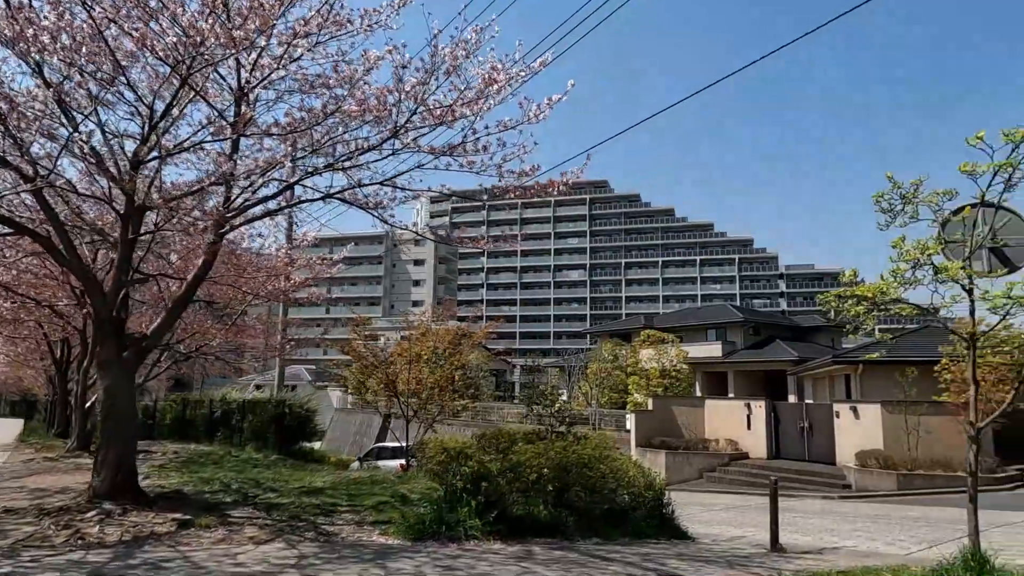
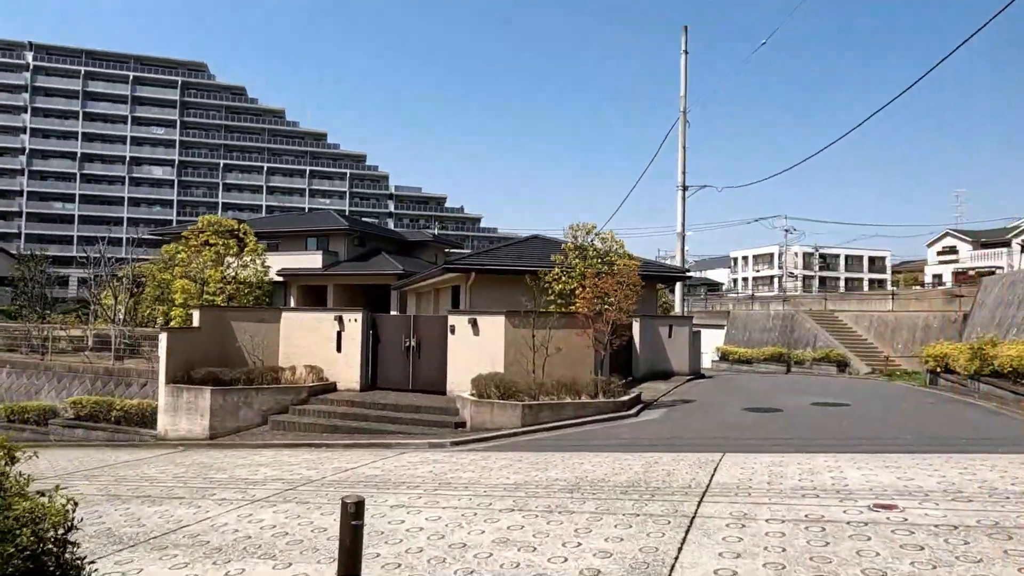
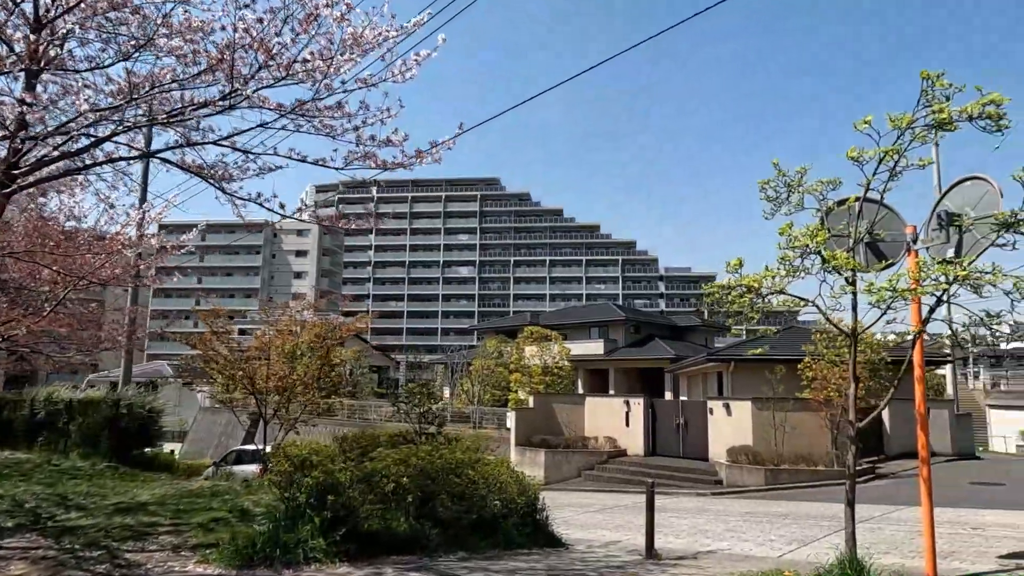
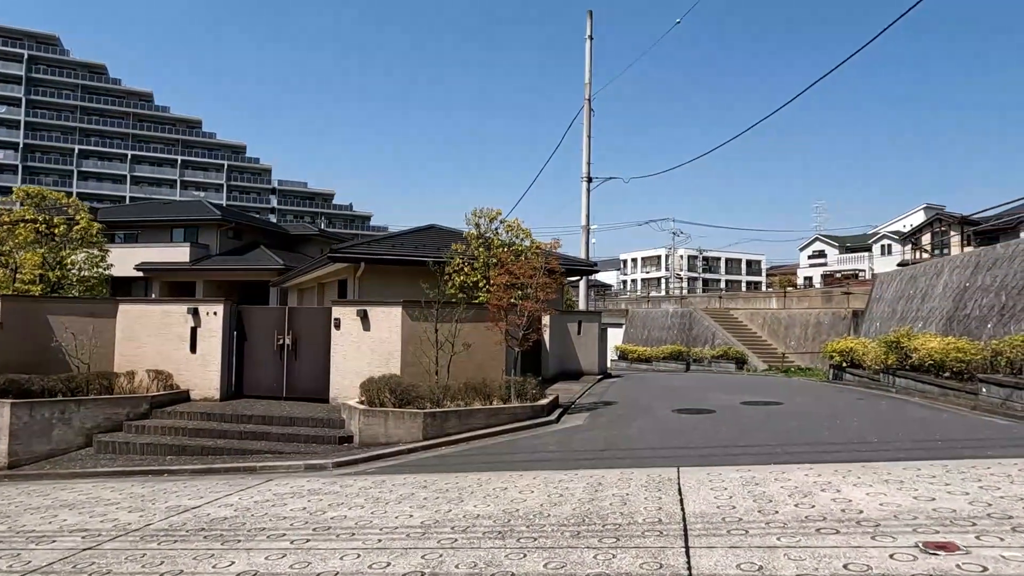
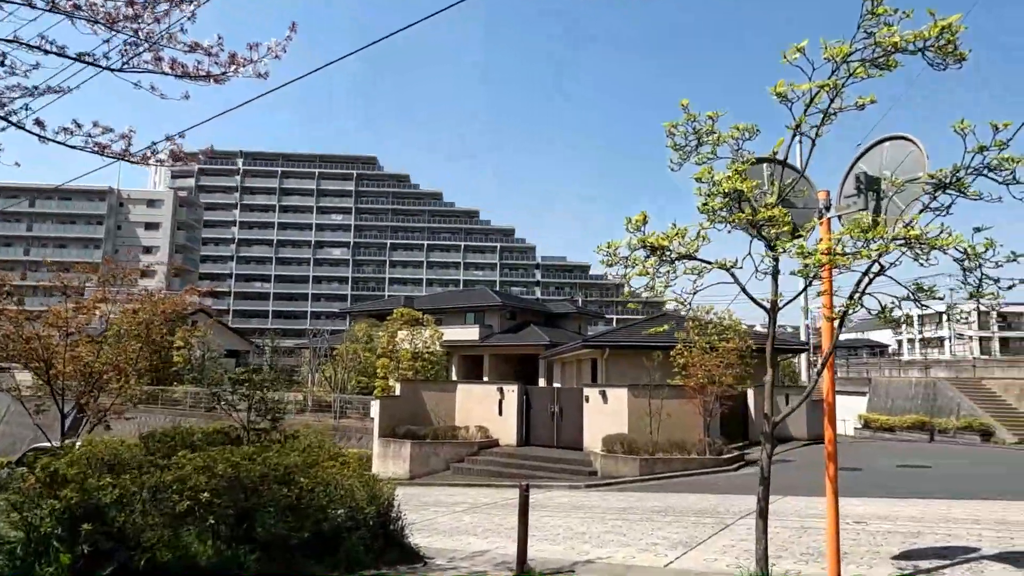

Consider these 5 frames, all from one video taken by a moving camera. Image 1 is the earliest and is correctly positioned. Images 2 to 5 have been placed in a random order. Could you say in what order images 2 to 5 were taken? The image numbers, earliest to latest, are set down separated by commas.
3, 5, 2, 4
